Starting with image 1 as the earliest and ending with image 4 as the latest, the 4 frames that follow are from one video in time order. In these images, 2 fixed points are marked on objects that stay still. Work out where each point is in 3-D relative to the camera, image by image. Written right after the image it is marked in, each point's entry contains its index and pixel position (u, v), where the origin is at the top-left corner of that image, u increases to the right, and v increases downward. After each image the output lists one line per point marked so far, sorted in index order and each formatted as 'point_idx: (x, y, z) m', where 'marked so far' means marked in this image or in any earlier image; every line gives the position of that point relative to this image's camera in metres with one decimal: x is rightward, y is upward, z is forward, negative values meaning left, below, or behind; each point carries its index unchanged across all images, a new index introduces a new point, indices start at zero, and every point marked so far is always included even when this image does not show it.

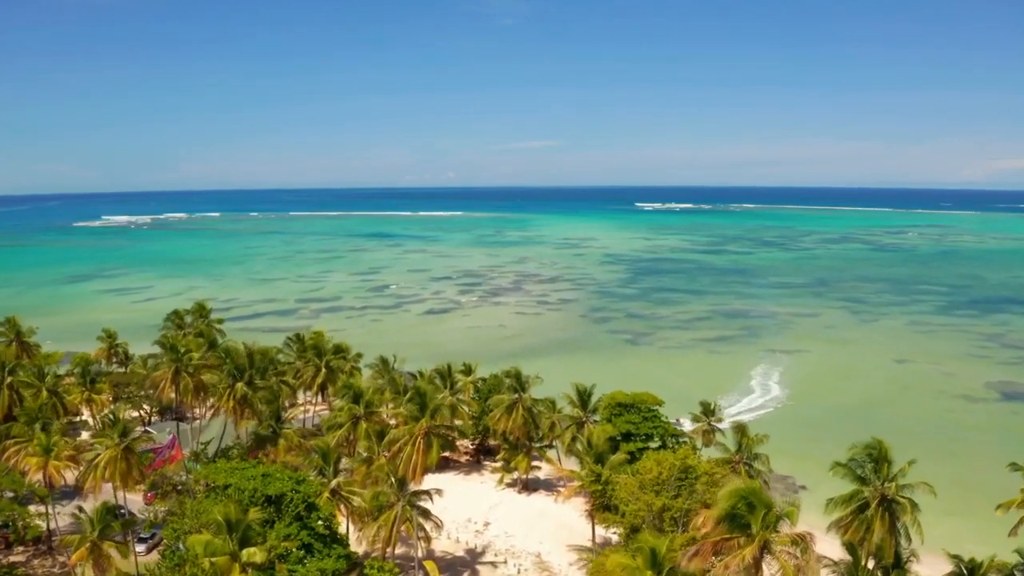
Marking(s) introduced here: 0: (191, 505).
0: (-8.0, -5.4, +16.9) m
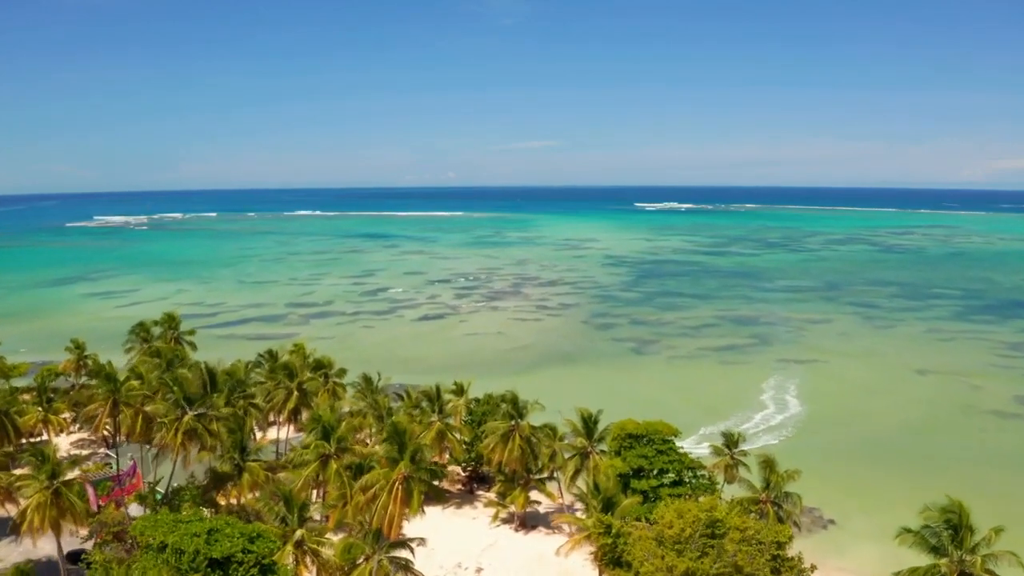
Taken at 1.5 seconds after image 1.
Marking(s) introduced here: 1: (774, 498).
0: (-8.1, -5.8, +14.2) m
1: (+7.3, -5.9, +19.1) m
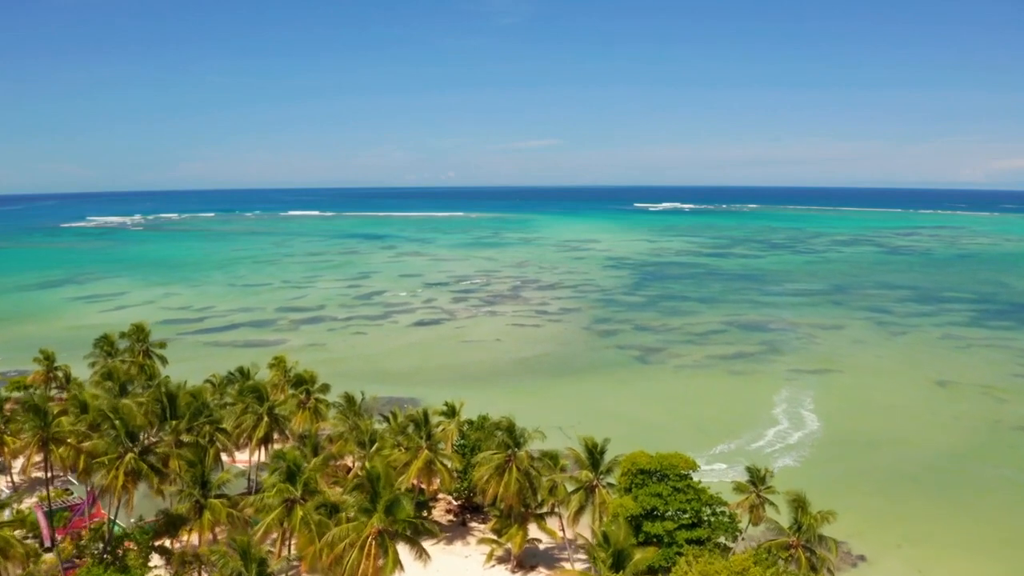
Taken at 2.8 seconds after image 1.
0: (-8.2, -6.2, +11.8) m
1: (+7.2, -6.3, +16.7) m
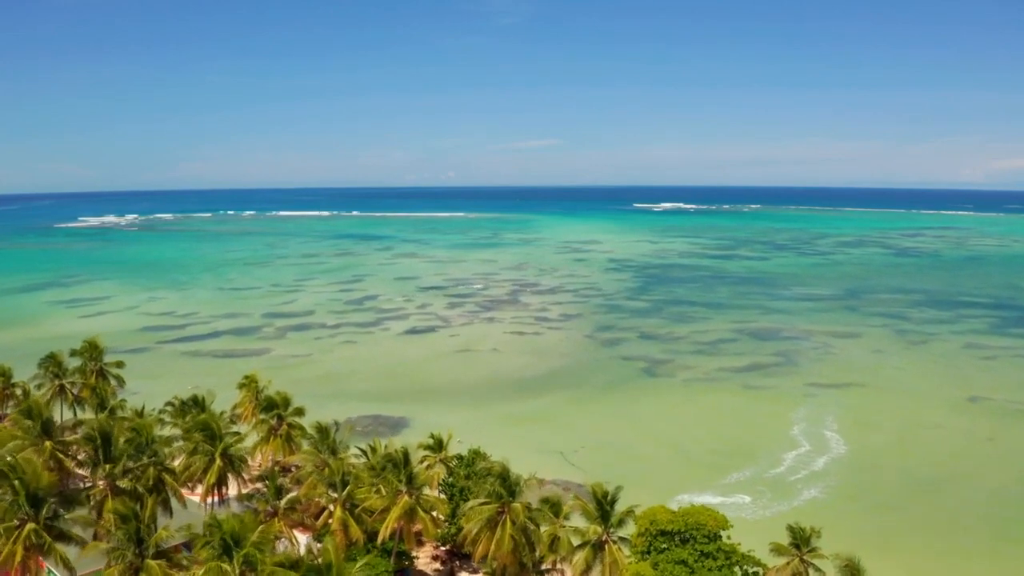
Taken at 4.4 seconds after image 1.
0: (-8.3, -6.6, +8.9) m
1: (+7.1, -6.7, +13.8) m
